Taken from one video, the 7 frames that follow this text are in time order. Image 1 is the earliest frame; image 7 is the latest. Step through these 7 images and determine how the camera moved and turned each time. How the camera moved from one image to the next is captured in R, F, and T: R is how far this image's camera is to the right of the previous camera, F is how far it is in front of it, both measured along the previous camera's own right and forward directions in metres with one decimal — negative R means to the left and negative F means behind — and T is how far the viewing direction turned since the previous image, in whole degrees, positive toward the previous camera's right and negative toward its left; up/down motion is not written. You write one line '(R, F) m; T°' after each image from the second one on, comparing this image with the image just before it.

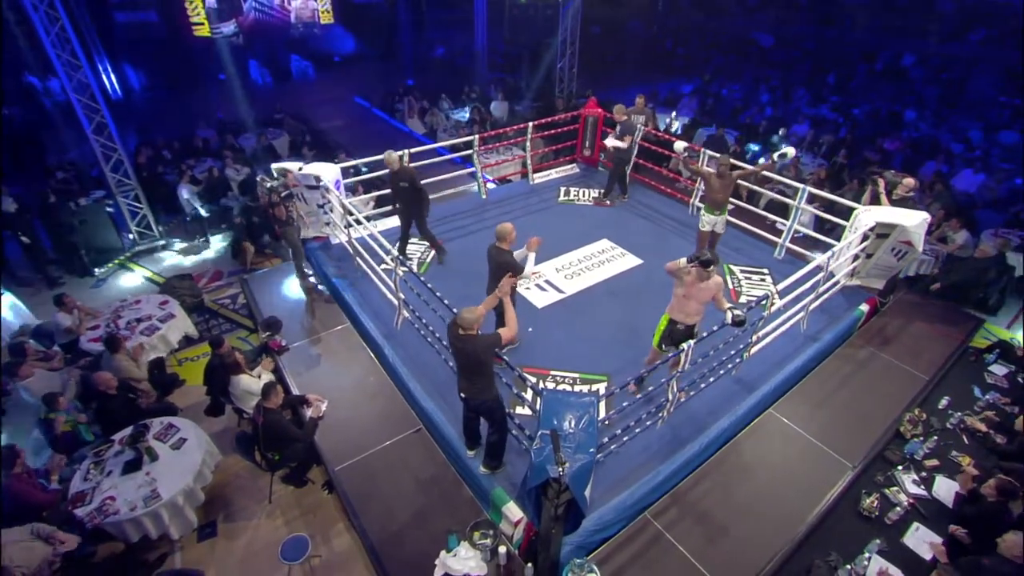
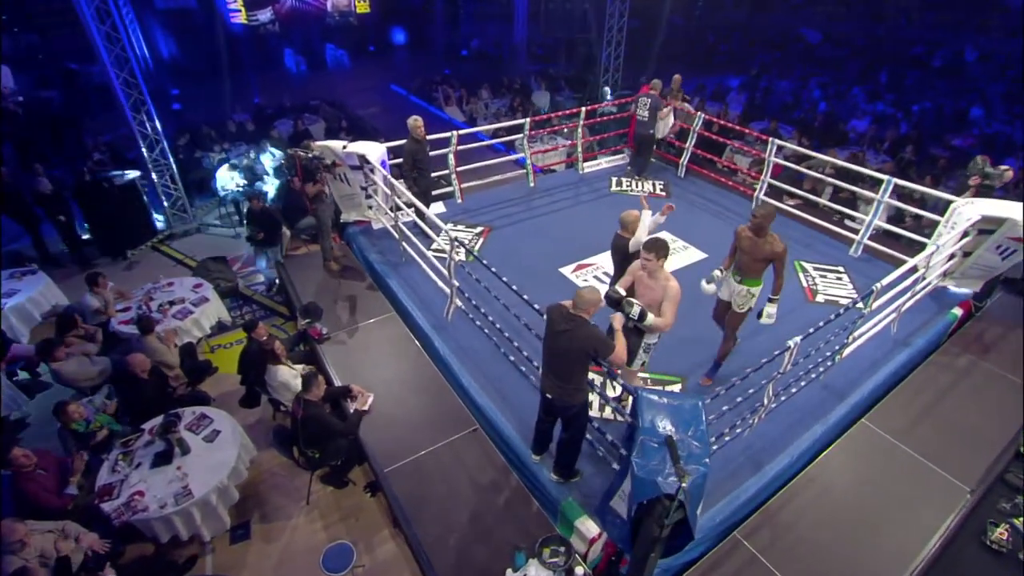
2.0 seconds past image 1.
(-0.5, +0.5) m; -2°
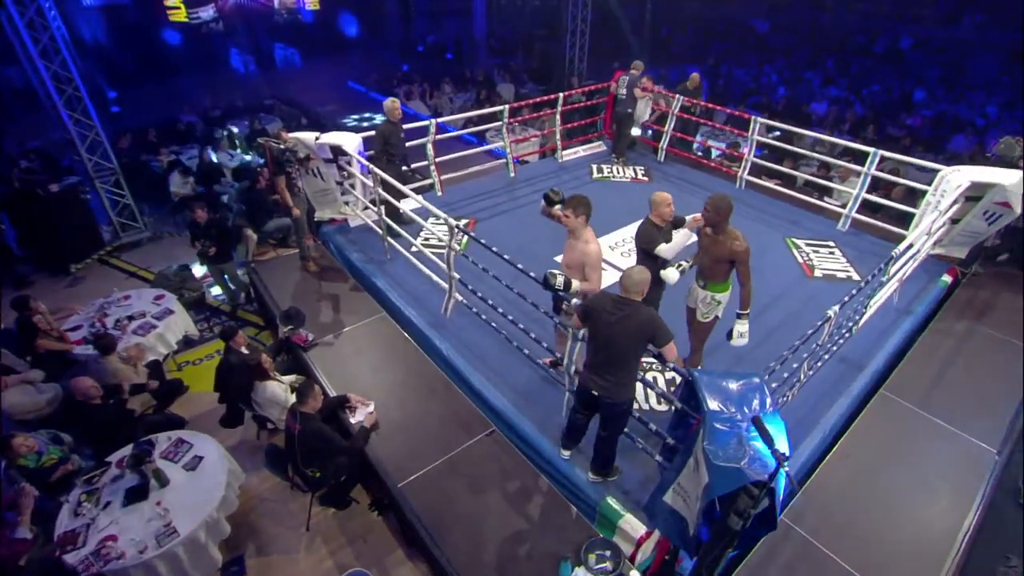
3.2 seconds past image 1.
(-0.5, +0.4) m; +5°
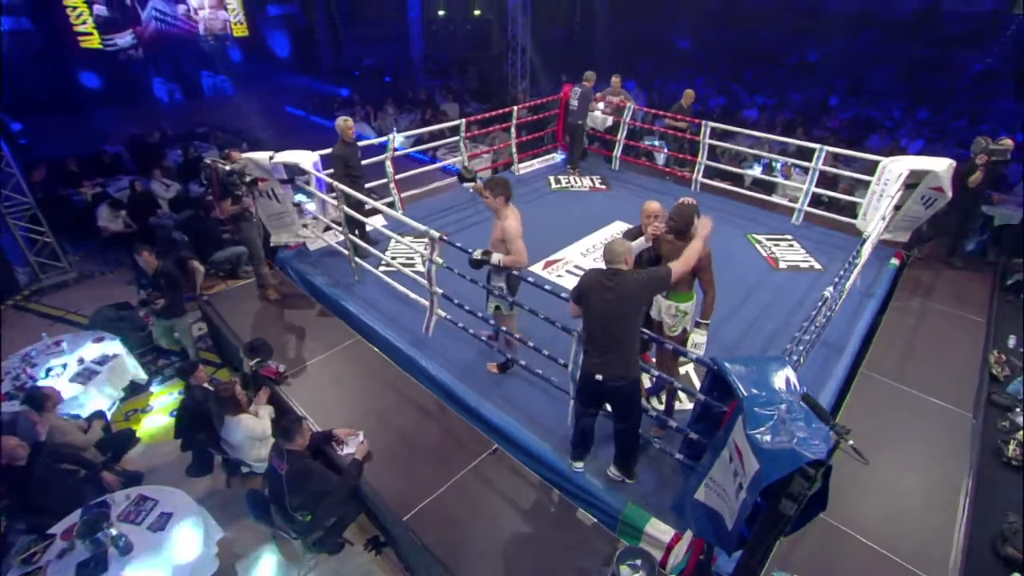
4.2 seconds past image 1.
(-0.4, +0.2) m; +6°
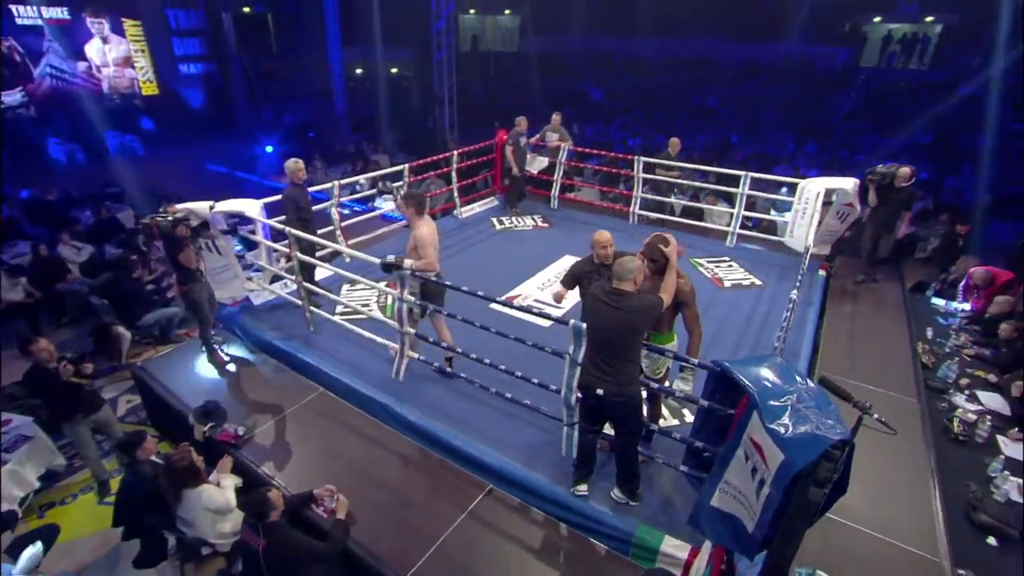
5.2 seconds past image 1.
(-0.4, +0.1) m; +8°
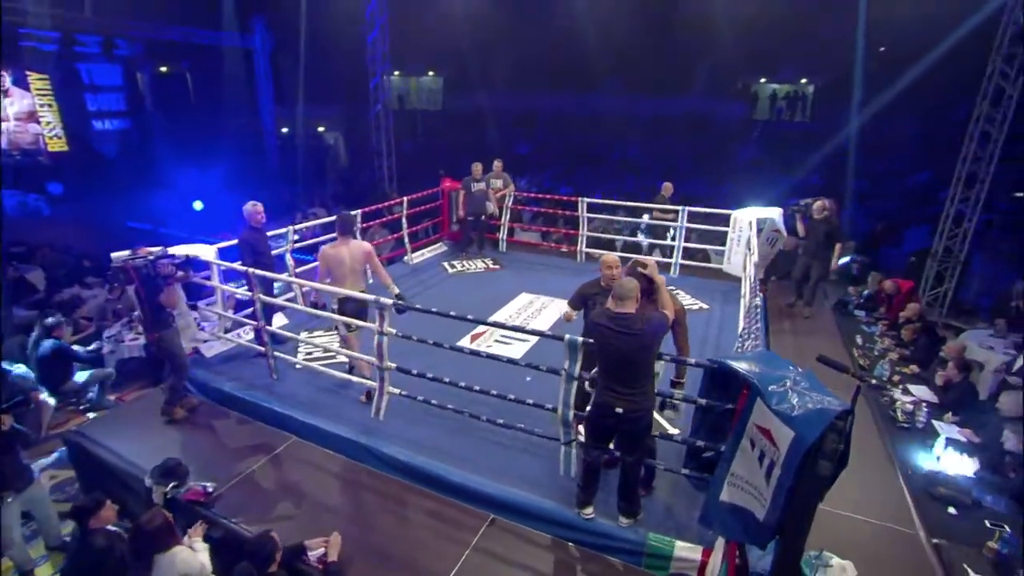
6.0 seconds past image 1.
(-0.5, 0.0) m; +8°
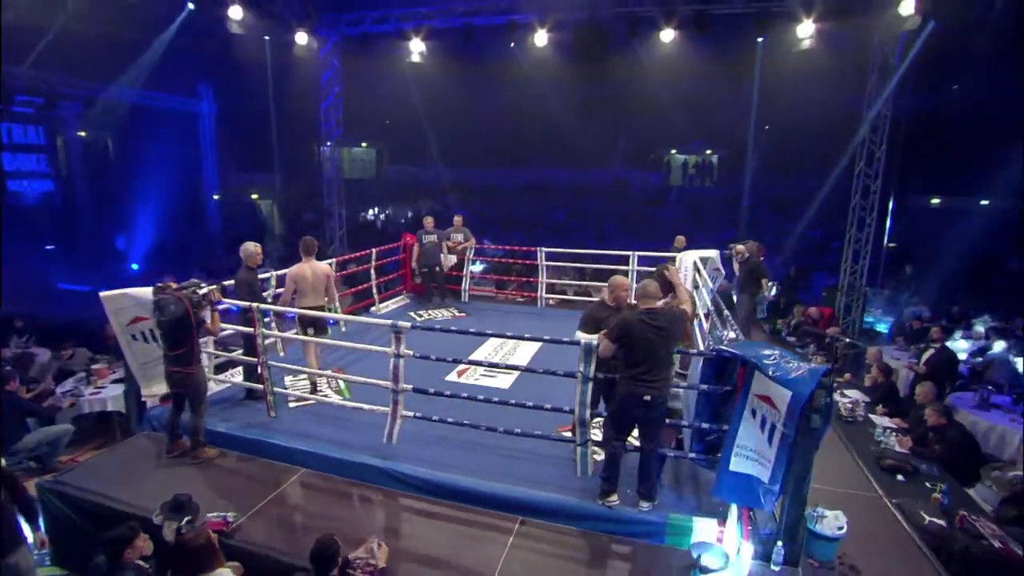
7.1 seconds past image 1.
(-0.8, -0.4) m; +9°
